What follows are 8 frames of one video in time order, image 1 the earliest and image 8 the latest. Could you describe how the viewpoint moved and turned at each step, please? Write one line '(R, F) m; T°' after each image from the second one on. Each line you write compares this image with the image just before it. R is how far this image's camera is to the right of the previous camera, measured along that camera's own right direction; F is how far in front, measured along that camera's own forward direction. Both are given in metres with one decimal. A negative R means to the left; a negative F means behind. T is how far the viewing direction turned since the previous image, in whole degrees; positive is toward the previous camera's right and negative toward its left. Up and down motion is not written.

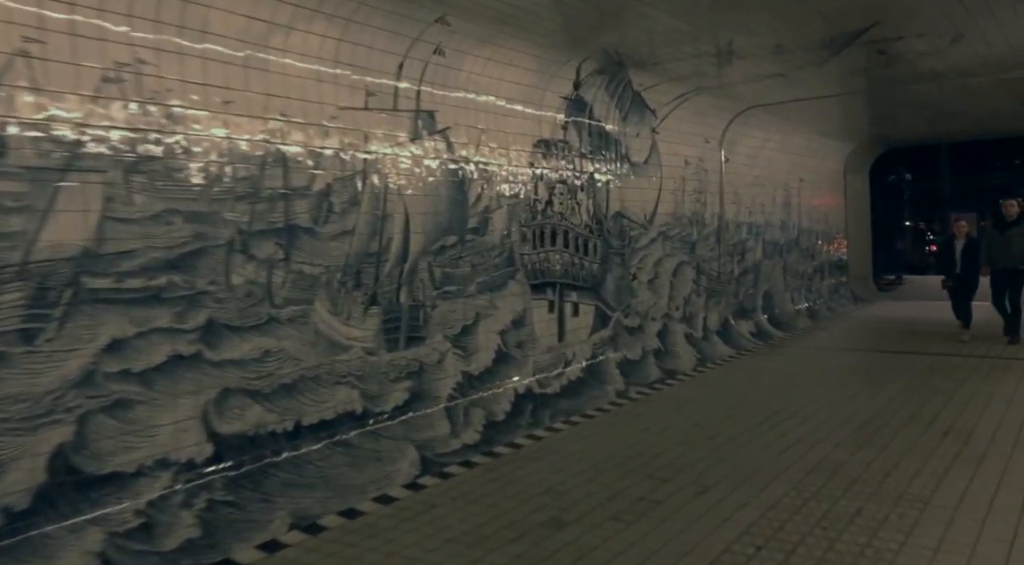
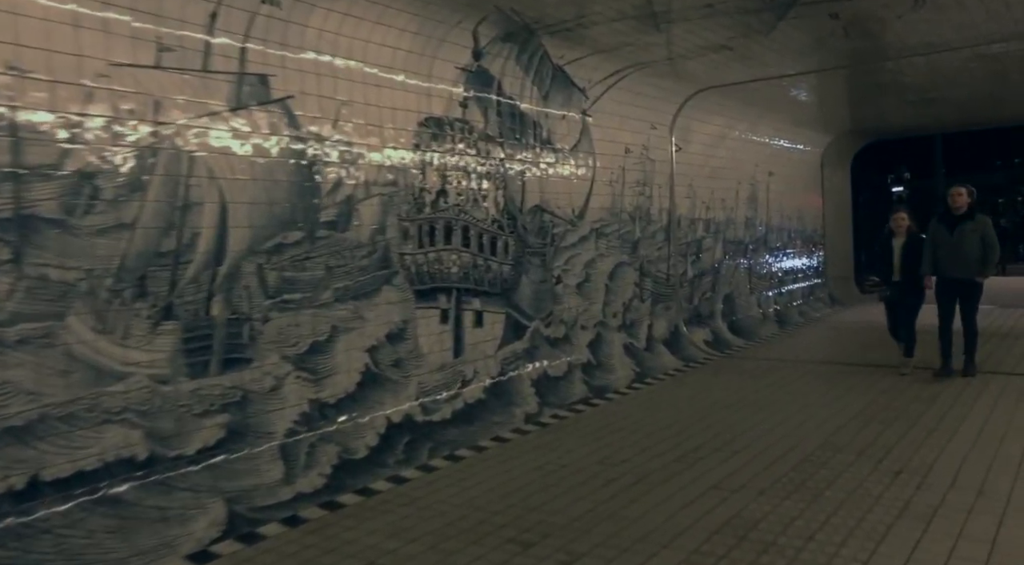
(+0.6, +1.0) m; 0°
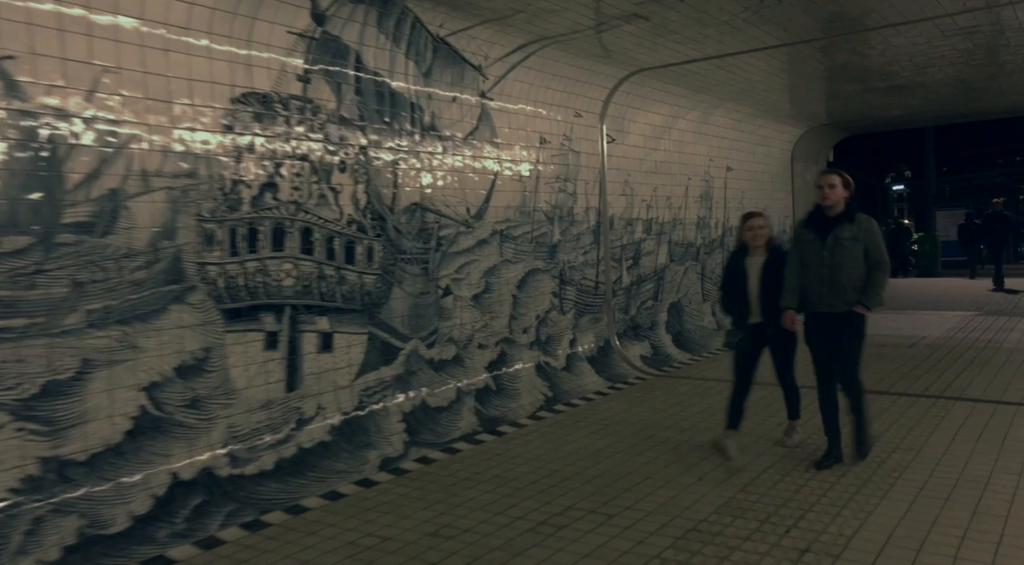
(+0.7, +1.0) m; 0°
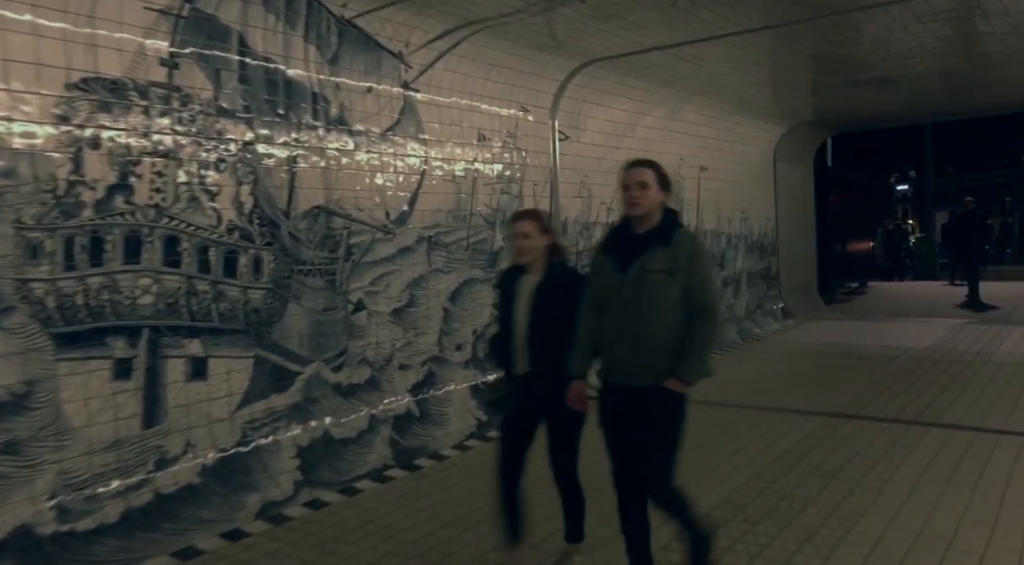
(+0.5, +0.6) m; 0°
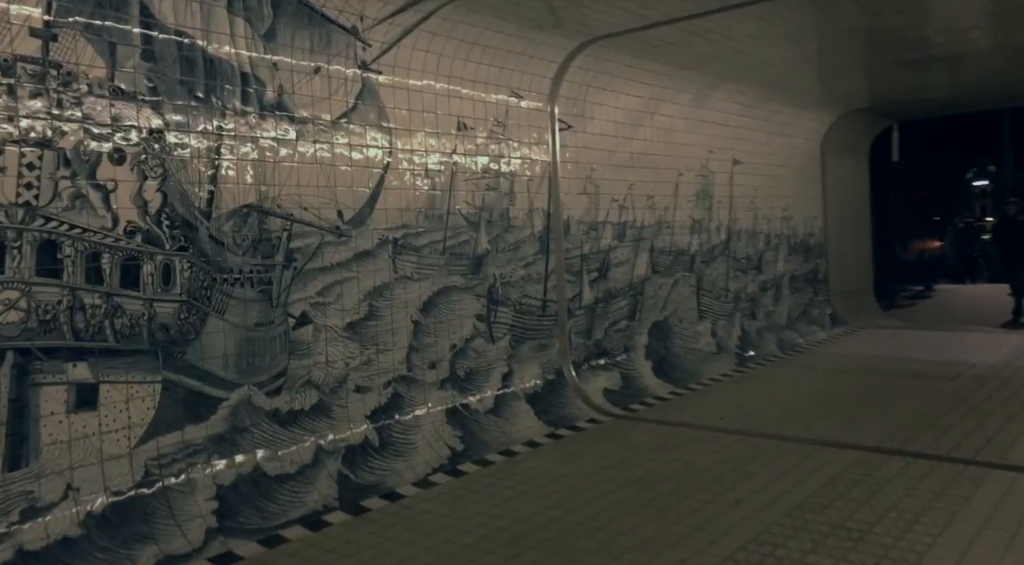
(+0.4, +0.7) m; -4°
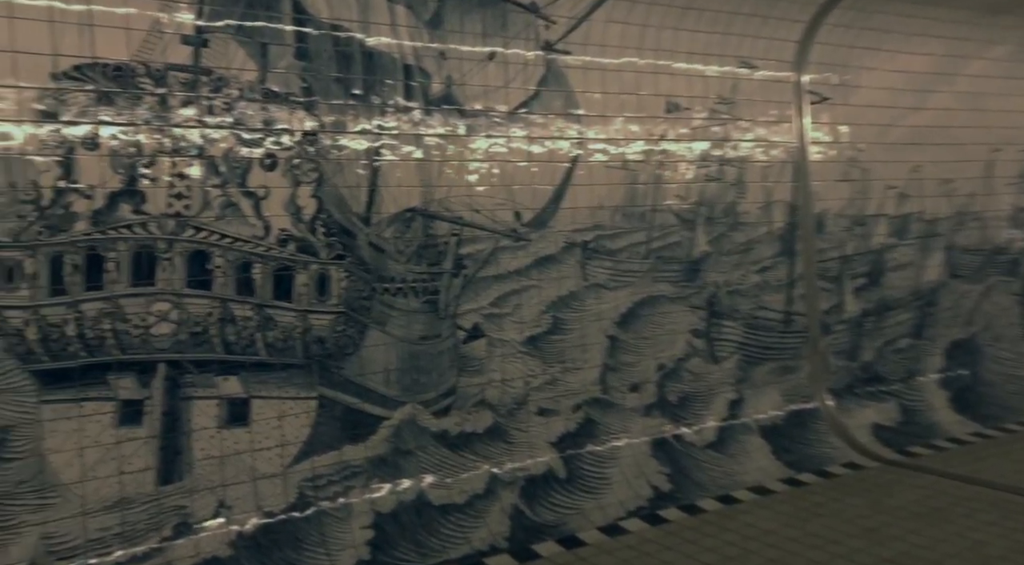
(+0.5, +0.7) m; -22°
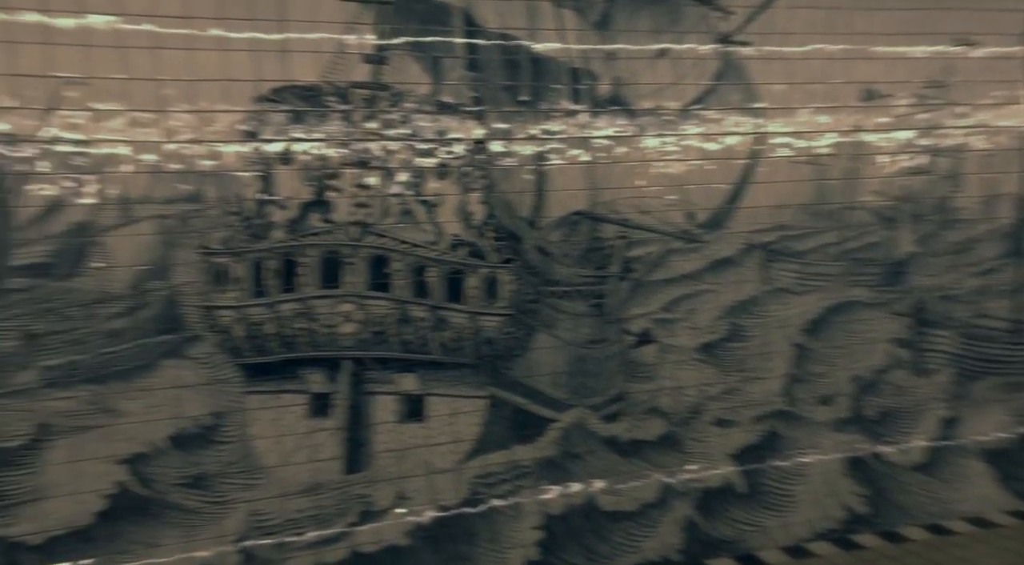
(+0.3, +0.1) m; -16°
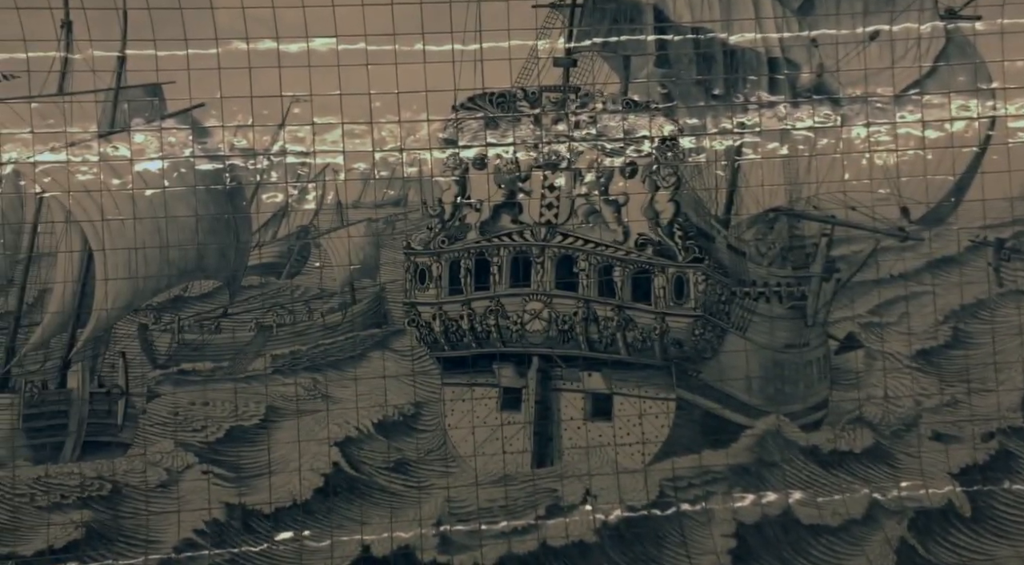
(+0.2, 0.0) m; -16°
